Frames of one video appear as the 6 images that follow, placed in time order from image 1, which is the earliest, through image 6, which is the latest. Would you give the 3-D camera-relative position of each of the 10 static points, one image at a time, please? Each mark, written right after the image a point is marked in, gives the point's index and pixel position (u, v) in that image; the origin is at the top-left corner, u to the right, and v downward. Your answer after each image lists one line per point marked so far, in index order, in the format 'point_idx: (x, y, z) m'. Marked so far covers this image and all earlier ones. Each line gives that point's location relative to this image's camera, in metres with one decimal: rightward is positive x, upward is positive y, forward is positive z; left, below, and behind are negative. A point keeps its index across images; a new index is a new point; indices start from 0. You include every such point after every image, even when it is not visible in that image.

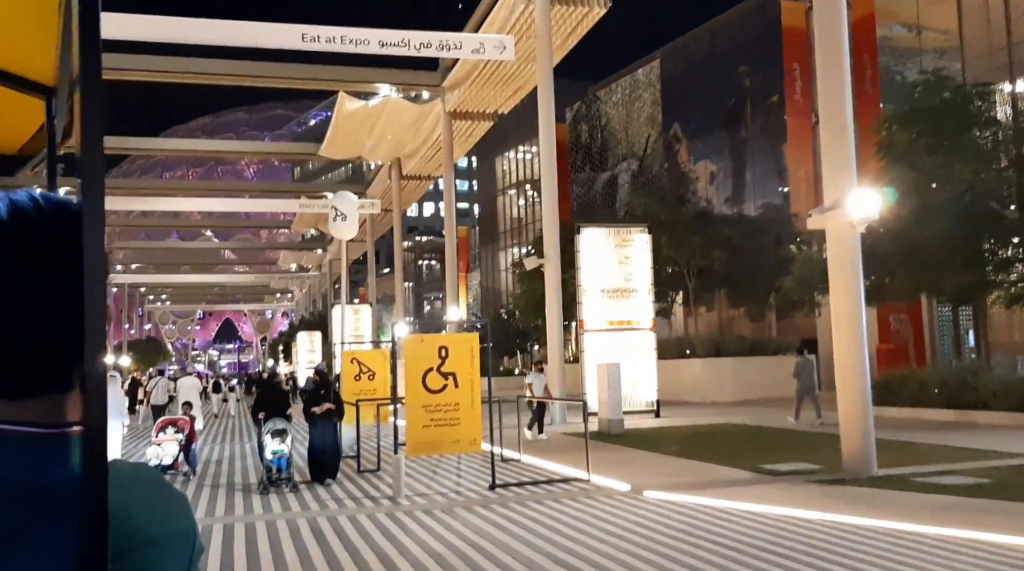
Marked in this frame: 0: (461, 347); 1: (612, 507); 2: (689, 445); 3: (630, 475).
0: (-0.7, -0.8, +12.2) m
1: (+1.2, -2.6, +11.0) m
2: (+3.2, -3.0, +16.5) m
3: (+1.6, -2.6, +12.4) m
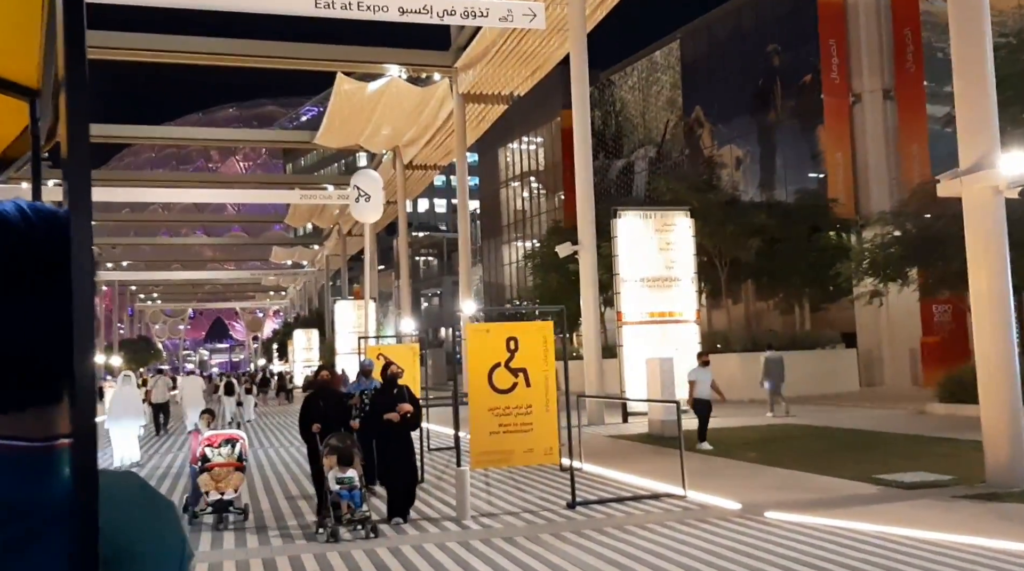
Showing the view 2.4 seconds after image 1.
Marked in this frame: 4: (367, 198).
0: (+0.2, -0.6, +10.2) m
1: (+2.1, -2.4, +9.0) m
2: (+4.1, -2.7, +14.6) m
3: (+2.5, -2.3, +10.4) m
4: (-2.9, +1.8, +18.7) m
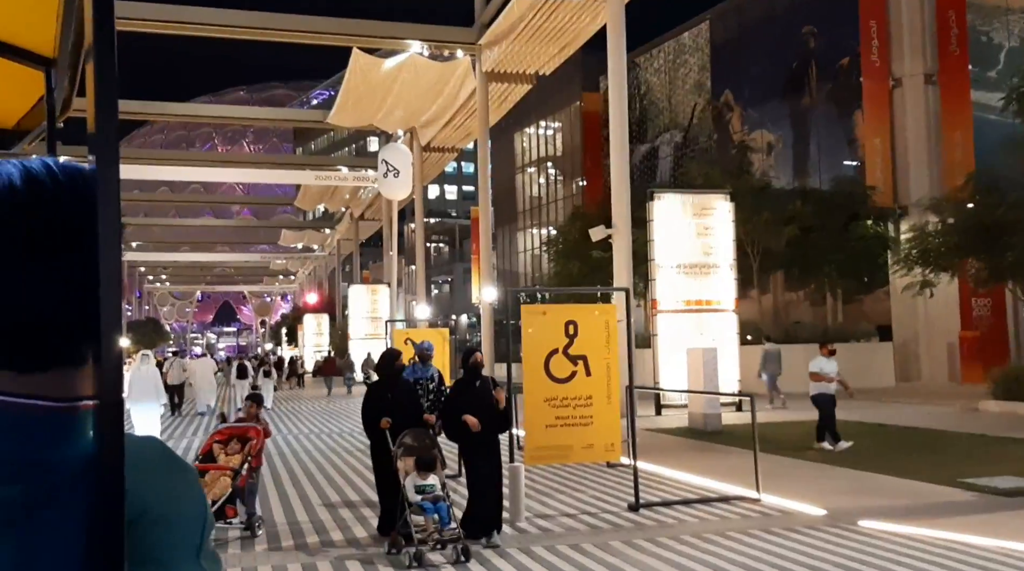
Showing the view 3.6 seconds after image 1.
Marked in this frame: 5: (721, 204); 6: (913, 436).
0: (+0.8, -0.4, +9.2) m
1: (+2.7, -2.2, +8.0) m
2: (+4.7, -2.5, +13.6) m
3: (+3.1, -2.2, +9.4) m
4: (-2.2, +2.2, +17.7) m
5: (+4.3, +1.7, +19.1) m
6: (+6.7, -2.5, +15.2) m
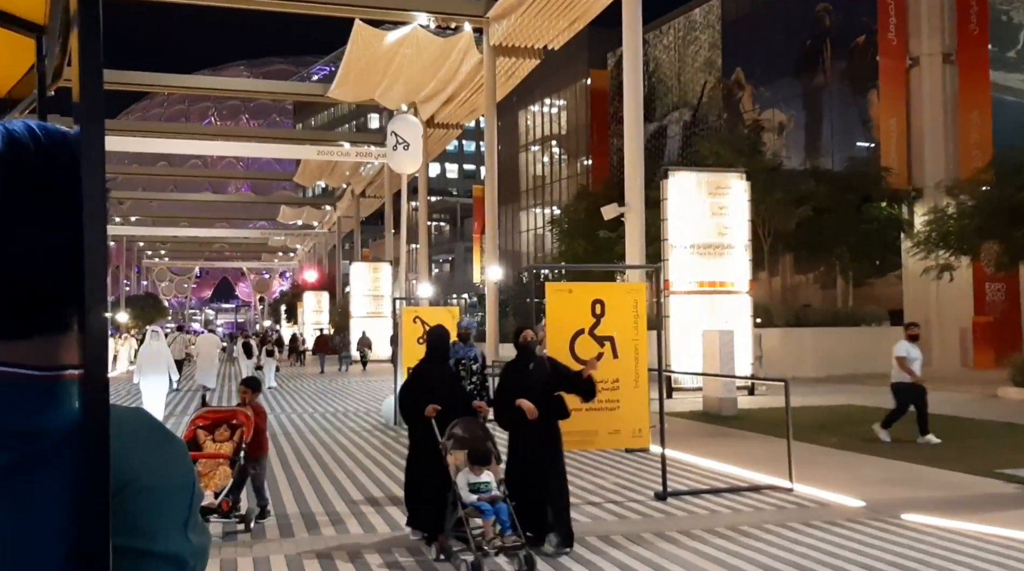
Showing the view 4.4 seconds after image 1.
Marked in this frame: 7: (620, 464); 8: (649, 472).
0: (+1.0, -0.1, +8.8) m
1: (+2.9, -2.0, +7.6) m
2: (+4.9, -2.2, +13.1) m
3: (+3.3, -2.0, +9.0) m
4: (-2.0, +2.6, +17.2) m
5: (+4.6, +2.1, +18.6) m
6: (+6.9, -2.2, +14.8) m
7: (+1.2, -2.0, +10.2) m
8: (+1.5, -2.0, +9.9) m
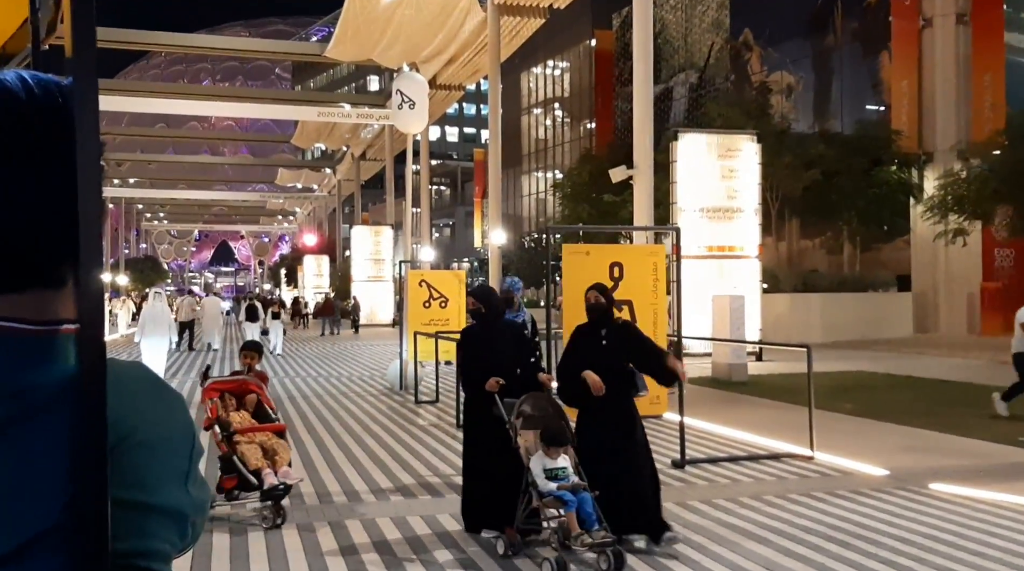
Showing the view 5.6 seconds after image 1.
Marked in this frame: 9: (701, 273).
0: (+1.2, +0.2, +8.5) m
1: (+3.0, -1.7, +7.4) m
2: (+5.0, -1.7, +12.9) m
3: (+3.4, -1.6, +8.8) m
4: (-1.8, +3.3, +16.7) m
5: (+4.7, +2.8, +18.2) m
6: (+7.0, -1.7, +14.6) m
7: (+1.3, -1.6, +10.0) m
8: (+1.6, -1.6, +9.7) m
9: (+3.8, +0.2, +18.3) m
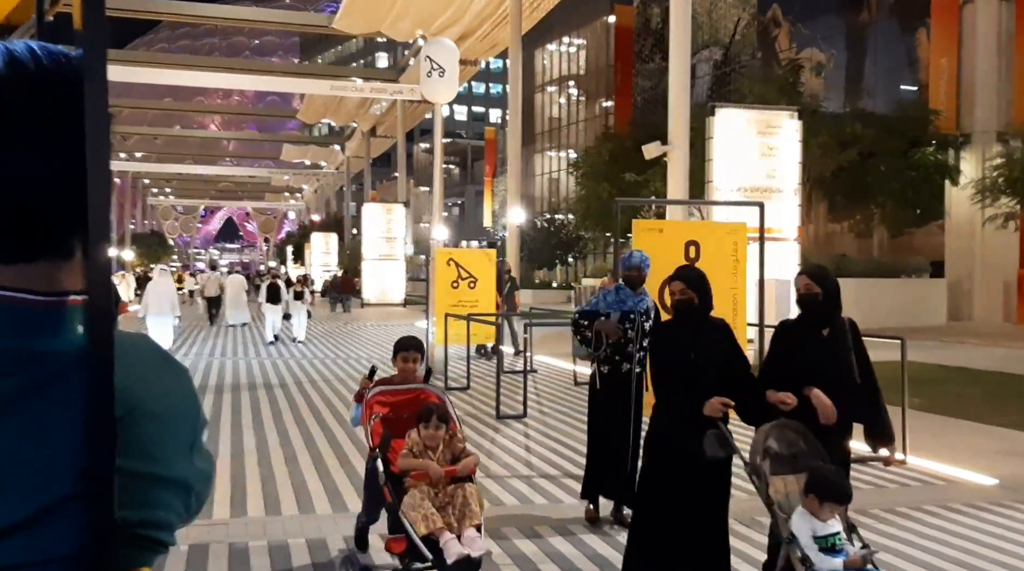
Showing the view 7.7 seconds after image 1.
0: (+1.7, +0.4, +7.6) m
1: (+3.5, -1.6, +6.5) m
2: (+5.5, -1.5, +12.1) m
3: (+3.9, -1.5, +7.9) m
4: (-1.2, +3.7, +15.8) m
5: (+5.3, +3.1, +17.3) m
6: (+7.5, -1.5, +13.7) m
7: (+1.8, -1.4, +9.2) m
8: (+2.1, -1.4, +8.8) m
9: (+4.3, +0.6, +17.4) m
